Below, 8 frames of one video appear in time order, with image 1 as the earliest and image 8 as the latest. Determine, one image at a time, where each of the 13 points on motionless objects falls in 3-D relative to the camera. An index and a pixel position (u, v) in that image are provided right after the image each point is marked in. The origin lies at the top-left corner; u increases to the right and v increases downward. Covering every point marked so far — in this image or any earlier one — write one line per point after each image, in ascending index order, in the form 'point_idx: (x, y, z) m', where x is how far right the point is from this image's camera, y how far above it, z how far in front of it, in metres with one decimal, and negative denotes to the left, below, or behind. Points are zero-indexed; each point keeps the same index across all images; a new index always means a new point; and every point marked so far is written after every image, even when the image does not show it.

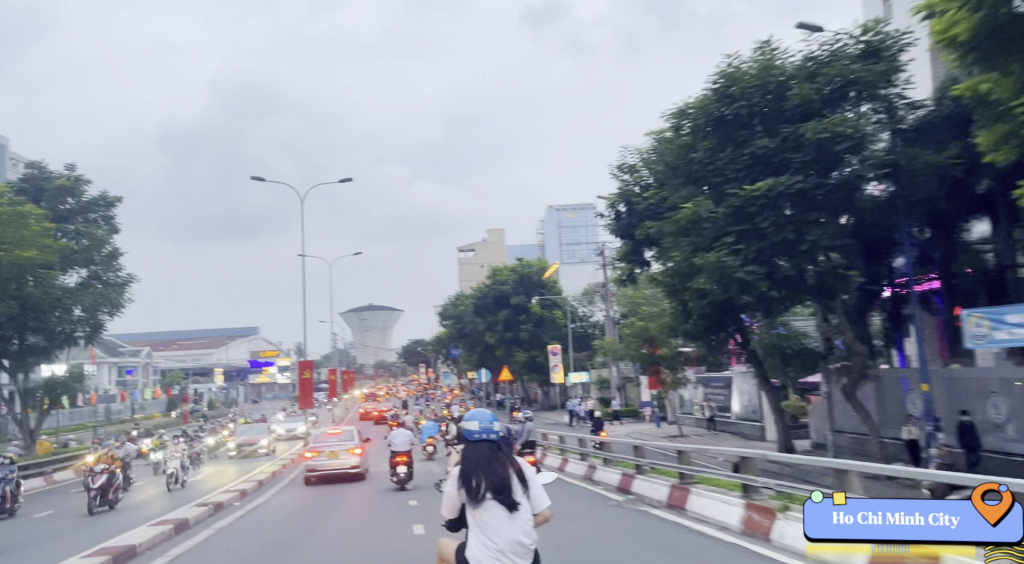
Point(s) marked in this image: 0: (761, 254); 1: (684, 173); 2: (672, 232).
0: (+5.3, +0.6, +16.1) m
1: (+4.2, +2.6, +18.4) m
2: (+3.8, +1.2, +18.0) m
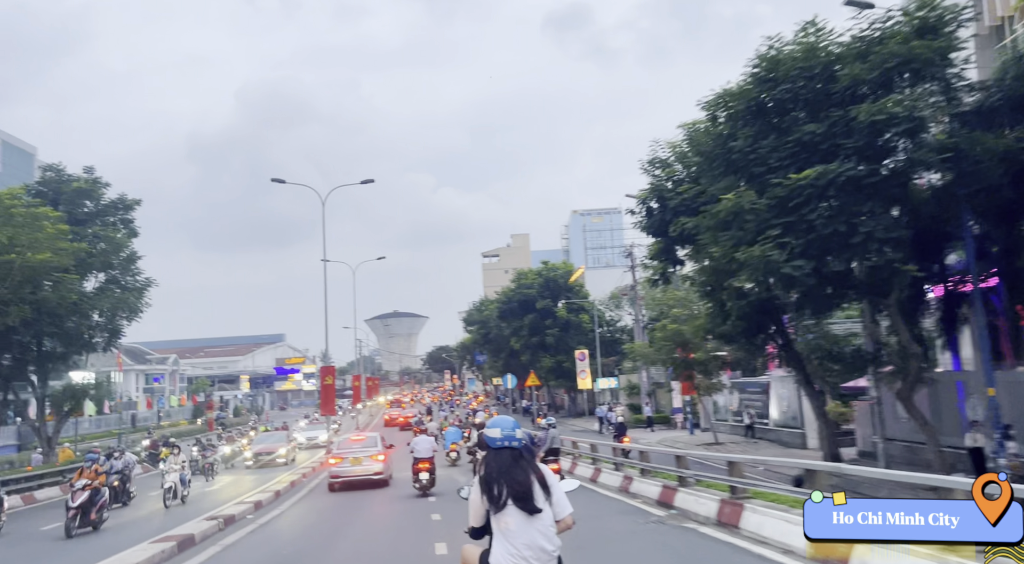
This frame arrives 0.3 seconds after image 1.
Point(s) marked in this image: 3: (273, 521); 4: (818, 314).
0: (+5.8, +0.7, +15.0) m
1: (+4.8, +2.7, +17.3) m
2: (+4.4, +1.2, +16.9) m
3: (-5.1, -5.0, +16.2) m
4: (+6.8, -0.7, +17.0) m
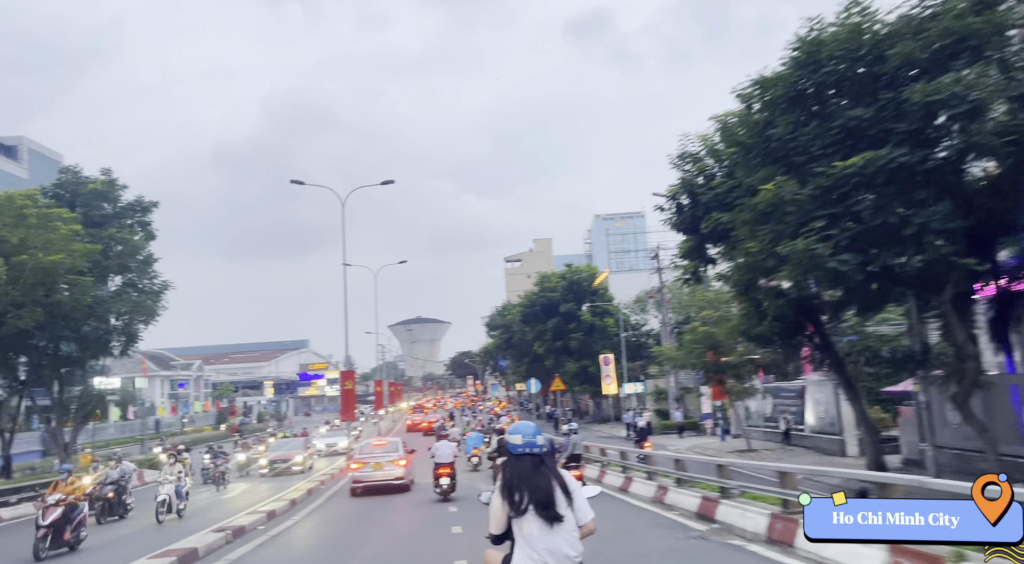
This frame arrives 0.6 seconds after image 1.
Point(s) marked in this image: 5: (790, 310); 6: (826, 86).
0: (+6.3, +0.7, +13.9) m
1: (+5.3, +2.7, +16.3) m
2: (+4.9, +1.3, +16.0) m
3: (-4.6, -5.0, +15.4) m
4: (+7.4, -0.6, +16.0) m
5: (+7.1, -0.7, +19.4) m
6: (+6.1, +3.8, +14.9) m
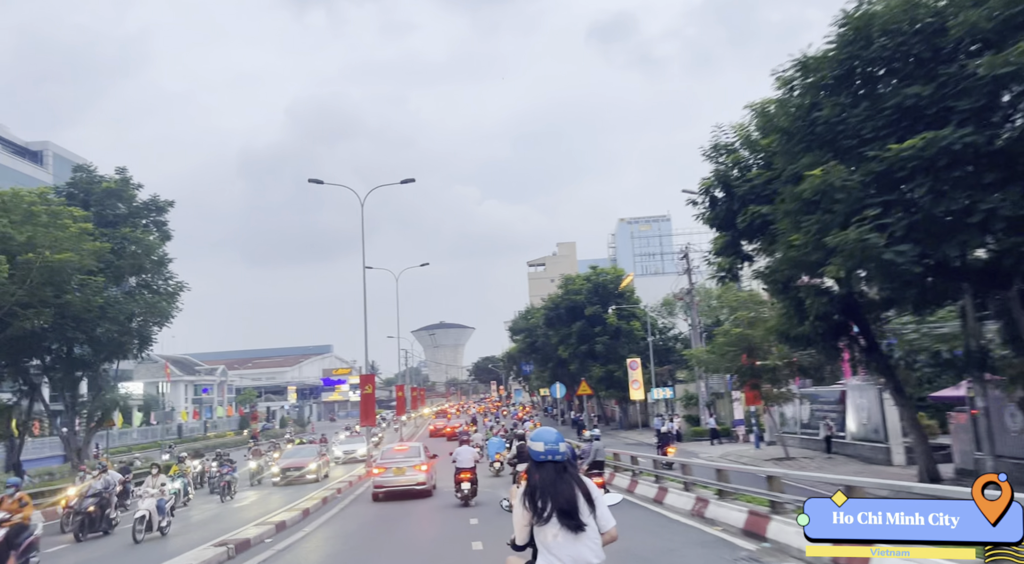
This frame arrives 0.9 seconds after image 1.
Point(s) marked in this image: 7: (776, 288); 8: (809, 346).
0: (+6.7, +0.8, +12.7) m
1: (+5.8, +2.8, +15.1) m
2: (+5.4, +1.4, +14.8) m
3: (-4.1, -5.0, +14.5) m
4: (+7.8, -0.5, +14.7) m
5: (+7.7, -0.6, +18.2) m
6: (+6.6, +3.9, +13.7) m
7: (+6.5, -0.1, +18.9) m
8: (+7.8, -1.6, +19.9) m
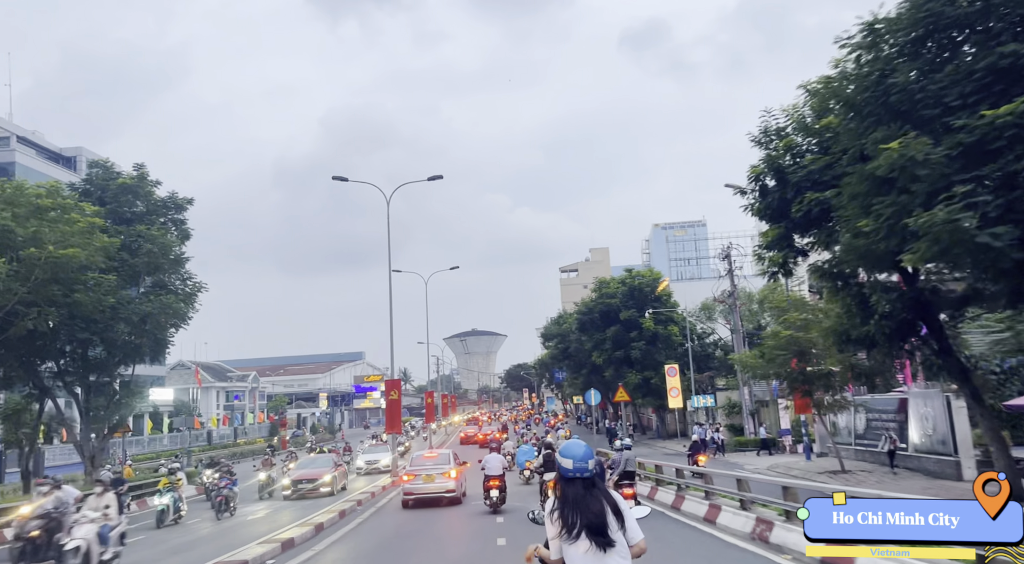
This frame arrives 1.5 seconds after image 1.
0: (+7.2, +1.0, +10.9) m
1: (+6.4, +3.0, +13.4) m
2: (+6.0, +1.5, +13.1) m
3: (-3.5, -4.8, +13.1) m
4: (+8.4, -0.4, +12.9) m
5: (+8.3, -0.5, +16.3) m
6: (+7.1, +4.1, +12.0) m
7: (+7.3, 0.0, +17.1) m
8: (+8.6, -1.5, +18.1) m
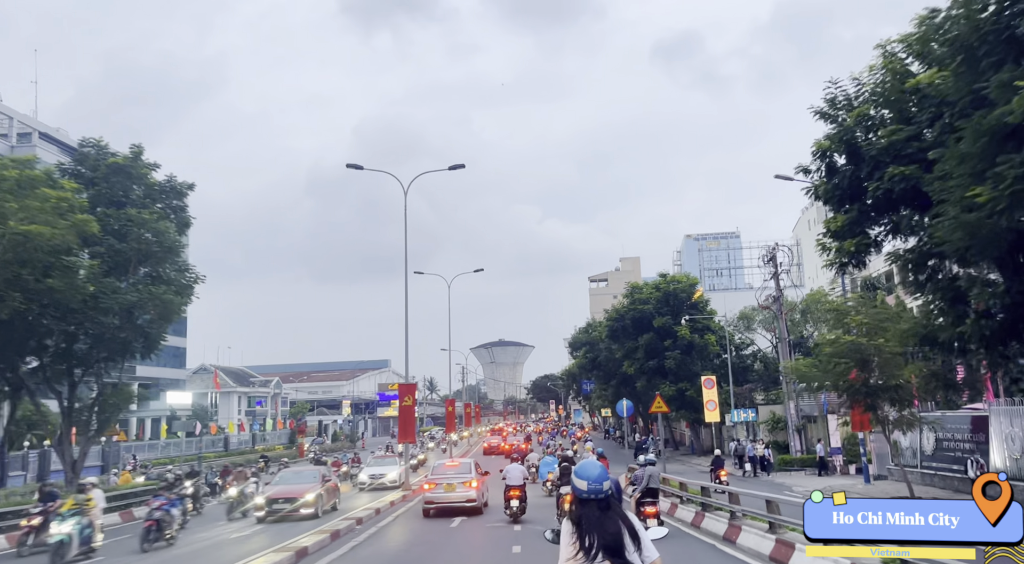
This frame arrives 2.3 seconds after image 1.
0: (+7.4, +1.3, +8.2) m
1: (+6.7, +3.2, +10.8) m
2: (+6.3, +1.8, +10.4) m
3: (-3.3, -4.5, +10.7) m
4: (+8.7, -0.2, +10.1) m
5: (+8.8, -0.4, +13.6) m
6: (+7.4, +4.3, +9.3) m
7: (+7.7, +0.1, +14.4) m
8: (+9.0, -1.4, +15.3) m
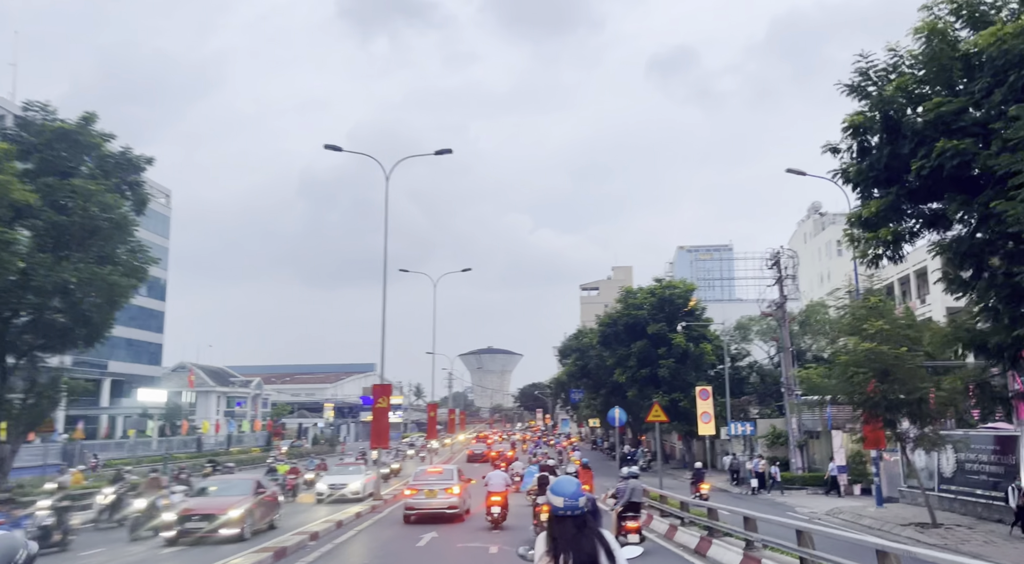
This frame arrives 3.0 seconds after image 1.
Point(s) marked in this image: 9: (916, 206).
0: (+7.3, +1.4, +6.3) m
1: (+6.6, +3.3, +8.8) m
2: (+6.1, +1.9, +8.4) m
3: (-3.7, -4.0, +8.5) m
4: (+8.5, -0.1, +8.1) m
5: (+8.5, -0.3, +11.6) m
6: (+7.3, +4.5, +7.4) m
7: (+7.4, +0.2, +12.4) m
8: (+8.7, -1.4, +13.3) m
9: (+7.2, +1.4, +13.5) m
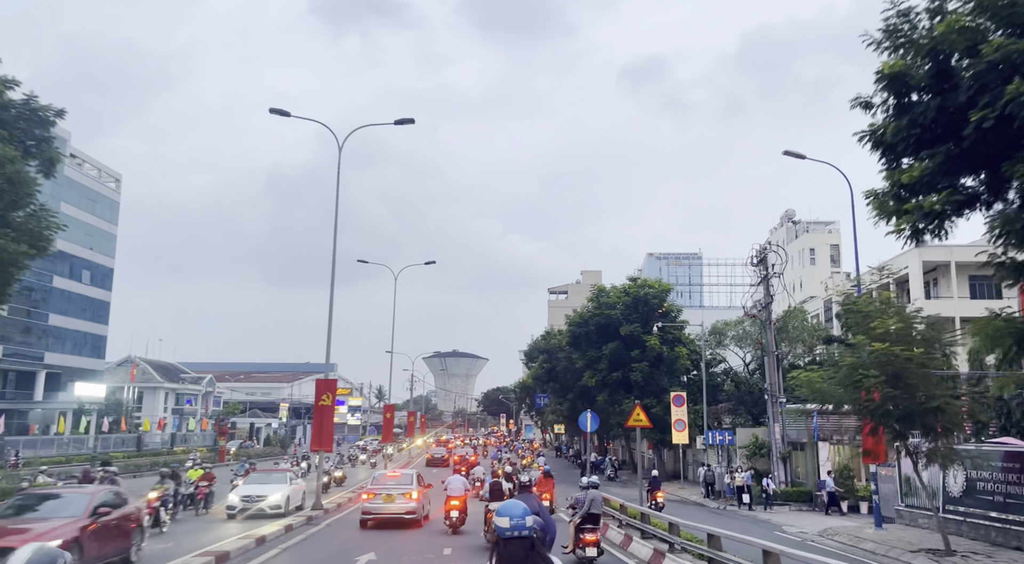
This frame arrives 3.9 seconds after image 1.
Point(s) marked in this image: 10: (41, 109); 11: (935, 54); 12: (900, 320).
0: (+7.1, +1.7, +3.9) m
1: (+6.3, +3.6, +6.4) m
2: (+5.8, +2.3, +6.0) m
3: (-4.1, -3.4, +5.7) m
4: (+8.1, +0.2, +5.8) m
5: (+8.0, -0.1, +9.3) m
6: (+7.2, +4.7, +5.1) m
7: (+6.9, +0.5, +10.0) m
8: (+8.1, -1.2, +11.0) m
9: (+6.6, +1.6, +11.2) m
10: (-11.7, +4.3, +18.9) m
11: (+6.3, +3.4, +11.4) m
12: (+8.9, -0.9, +17.6) m
